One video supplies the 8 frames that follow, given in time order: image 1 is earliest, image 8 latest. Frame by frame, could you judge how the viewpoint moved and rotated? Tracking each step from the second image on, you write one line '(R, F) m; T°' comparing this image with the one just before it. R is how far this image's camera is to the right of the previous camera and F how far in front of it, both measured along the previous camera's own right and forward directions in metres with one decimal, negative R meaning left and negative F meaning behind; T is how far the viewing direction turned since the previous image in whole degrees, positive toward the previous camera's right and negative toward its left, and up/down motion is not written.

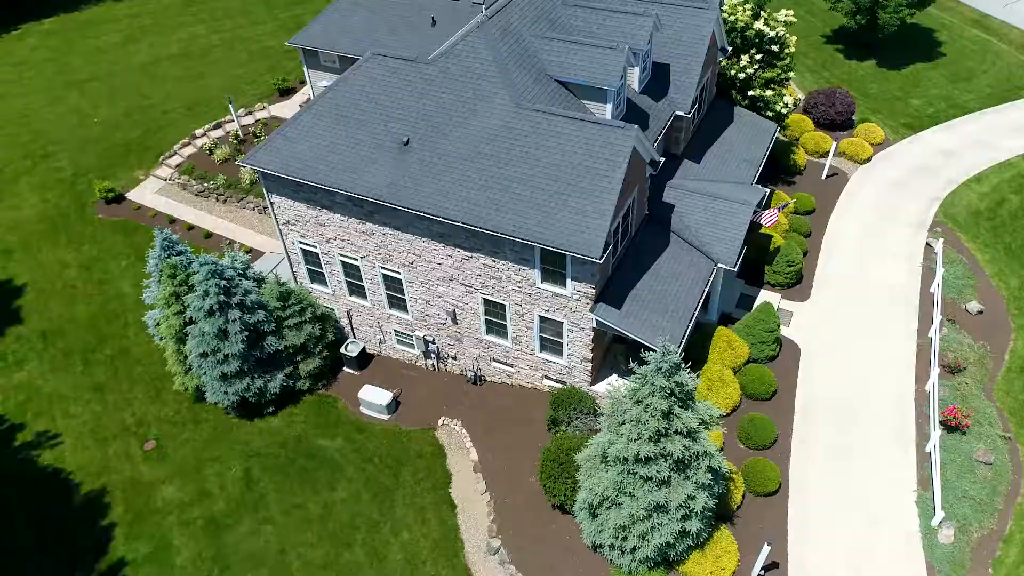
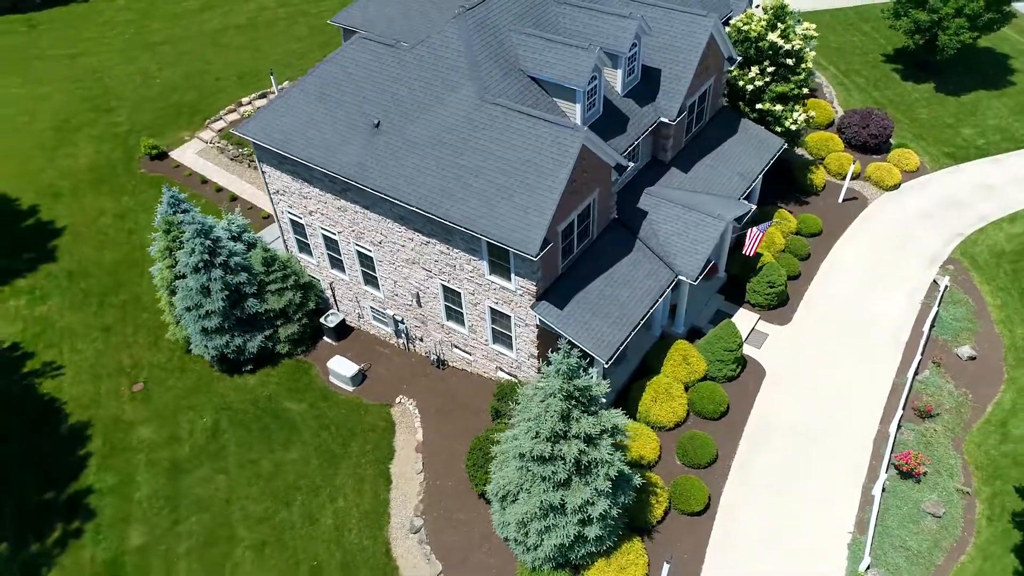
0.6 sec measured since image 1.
(+4.4, -0.1) m; -7°
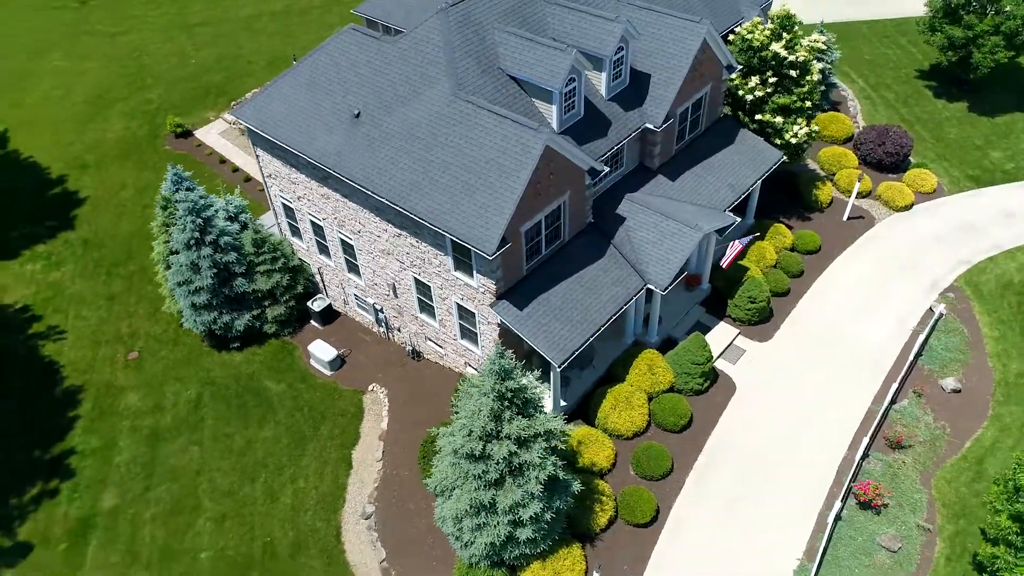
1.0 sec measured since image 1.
(+2.8, 0.0) m; -4°
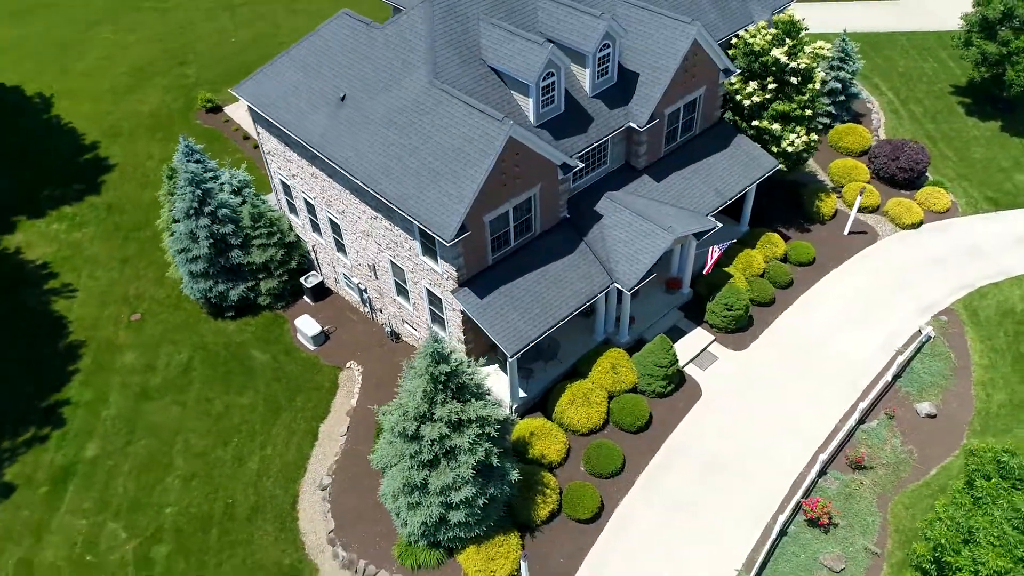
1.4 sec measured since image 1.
(+2.9, -0.2) m; -4°
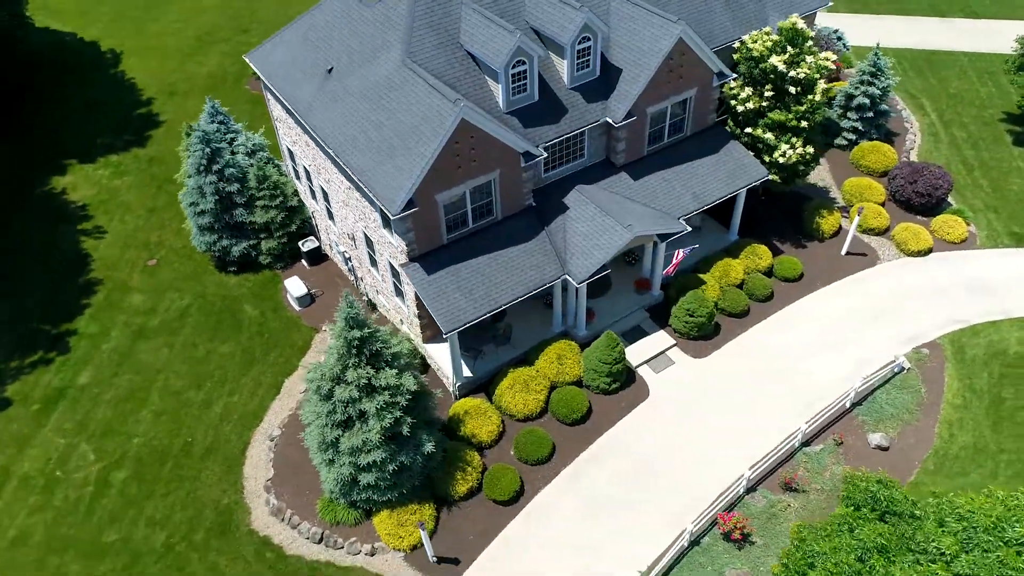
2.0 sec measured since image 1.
(+4.4, -0.2) m; -7°
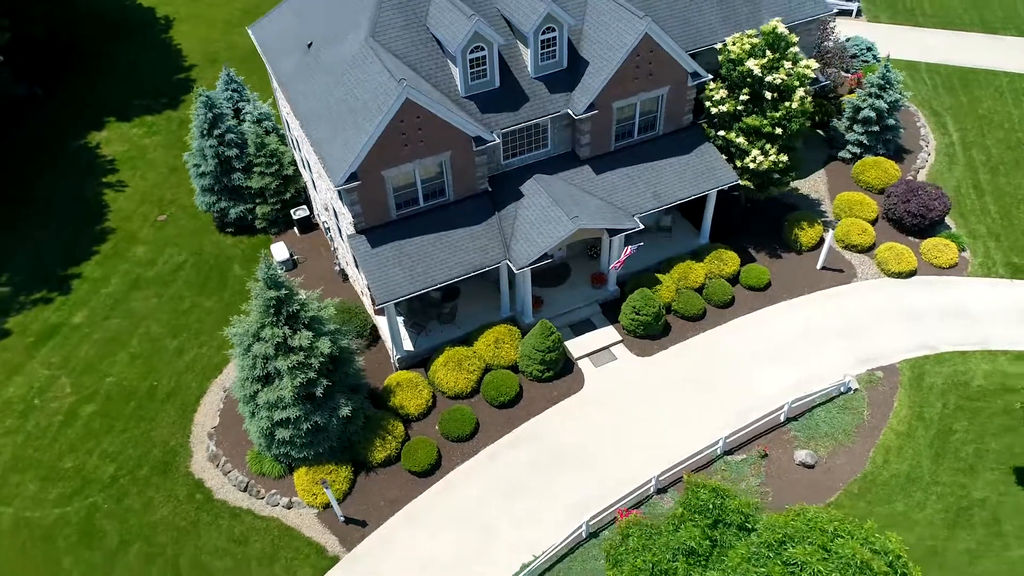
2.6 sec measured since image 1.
(+4.5, -0.3) m; -6°
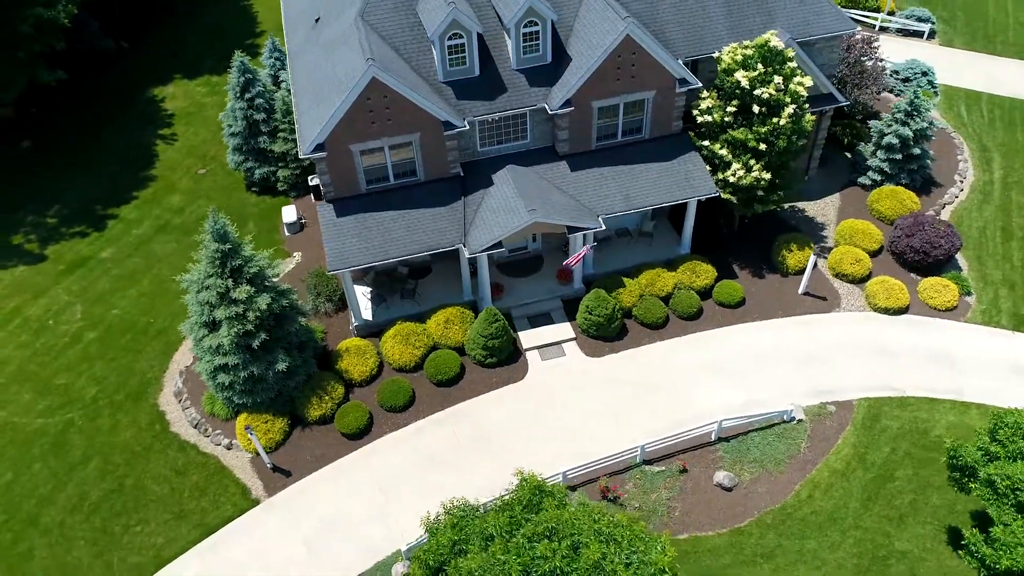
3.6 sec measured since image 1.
(+5.2, -0.2) m; -8°
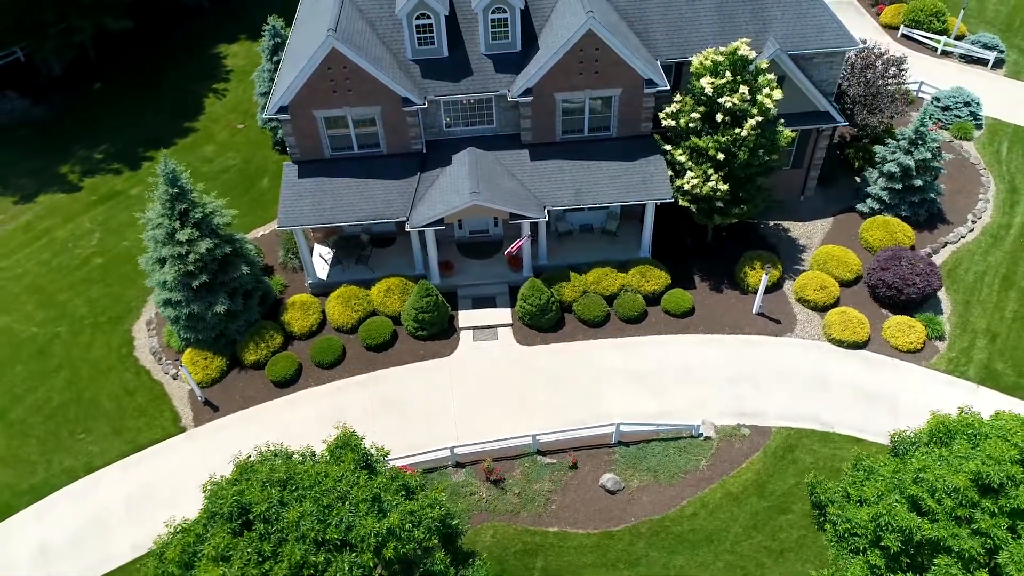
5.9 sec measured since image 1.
(+6.0, -0.1) m; -8°
